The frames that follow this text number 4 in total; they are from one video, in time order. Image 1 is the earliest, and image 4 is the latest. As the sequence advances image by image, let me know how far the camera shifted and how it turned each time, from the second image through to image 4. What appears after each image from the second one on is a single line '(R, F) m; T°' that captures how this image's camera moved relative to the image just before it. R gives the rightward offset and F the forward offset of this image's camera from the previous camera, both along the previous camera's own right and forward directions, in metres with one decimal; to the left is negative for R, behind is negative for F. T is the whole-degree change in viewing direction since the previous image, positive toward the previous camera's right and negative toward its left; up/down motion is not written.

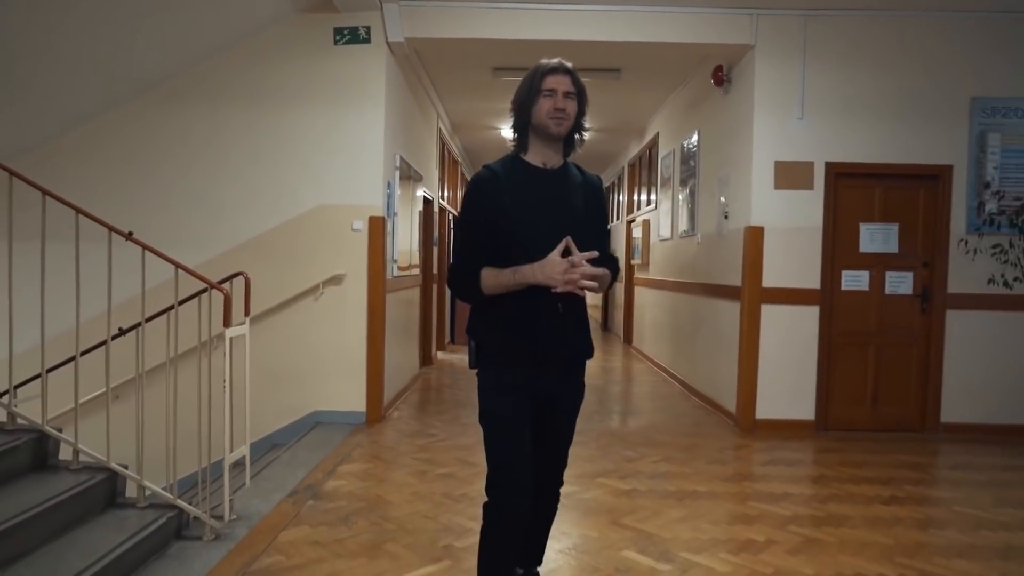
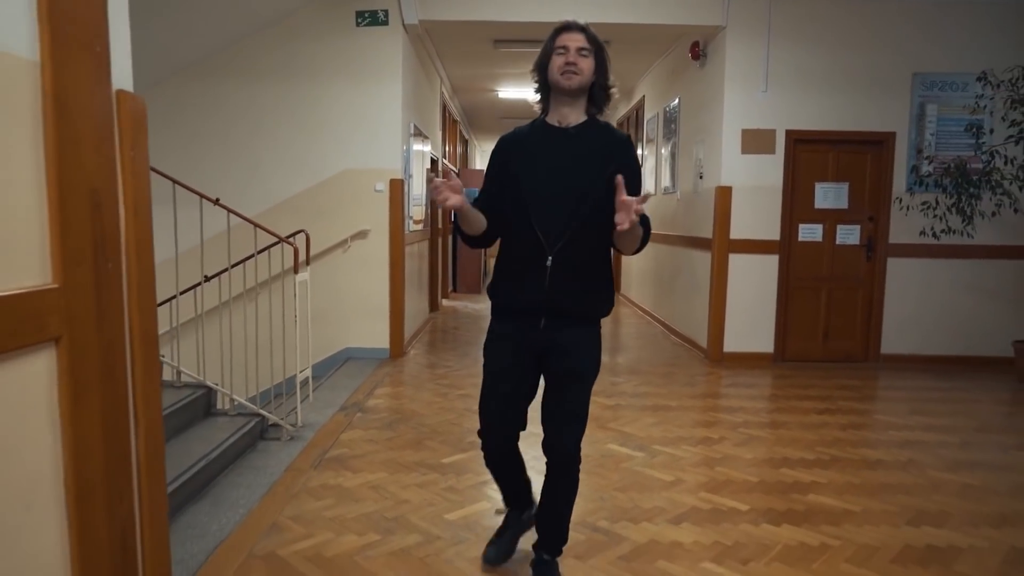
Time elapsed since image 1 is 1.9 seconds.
(-0.1, -0.7) m; +1°
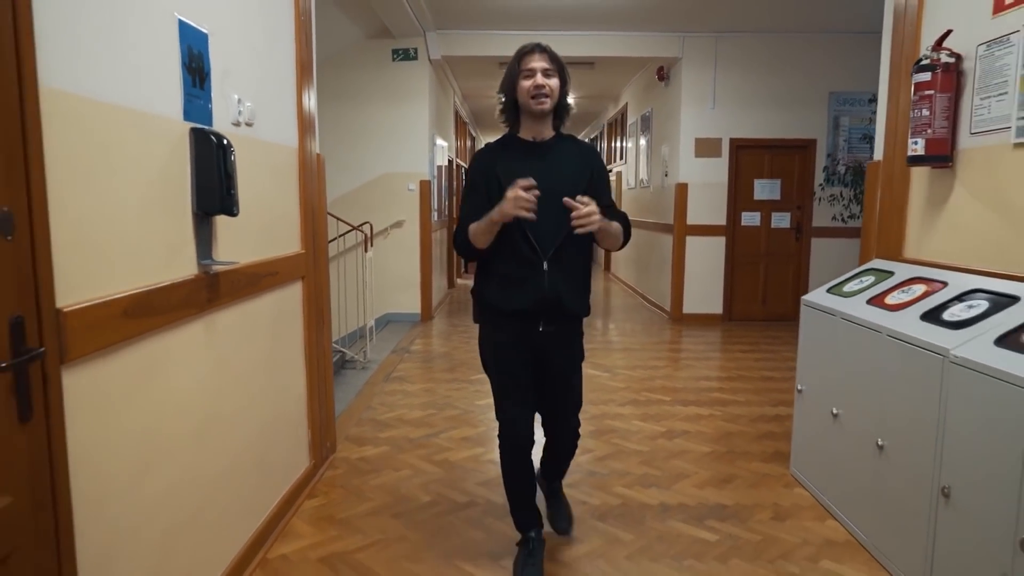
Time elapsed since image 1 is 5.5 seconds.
(0.0, -1.5) m; 0°
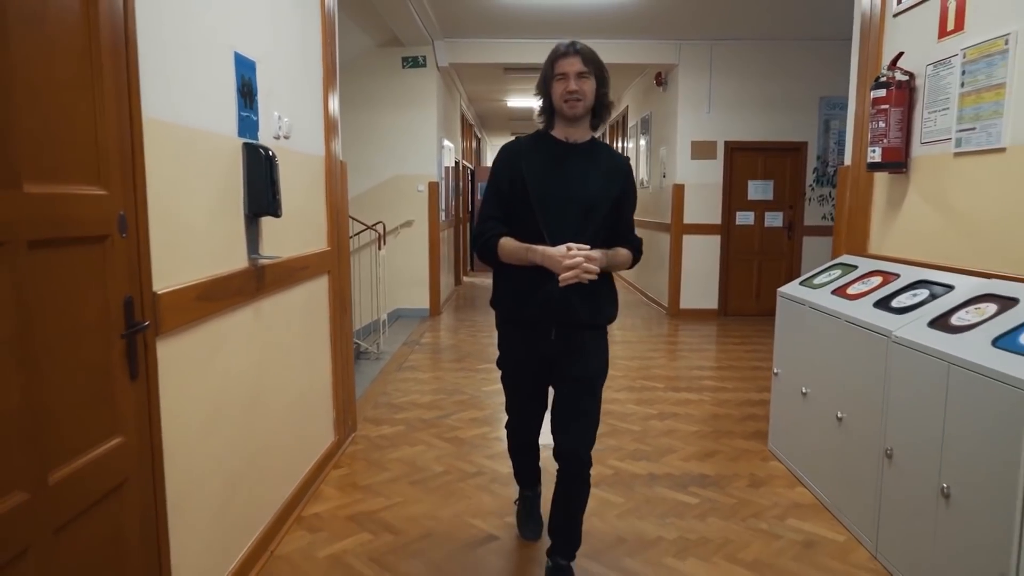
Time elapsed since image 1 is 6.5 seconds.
(0.0, -0.3) m; 0°
